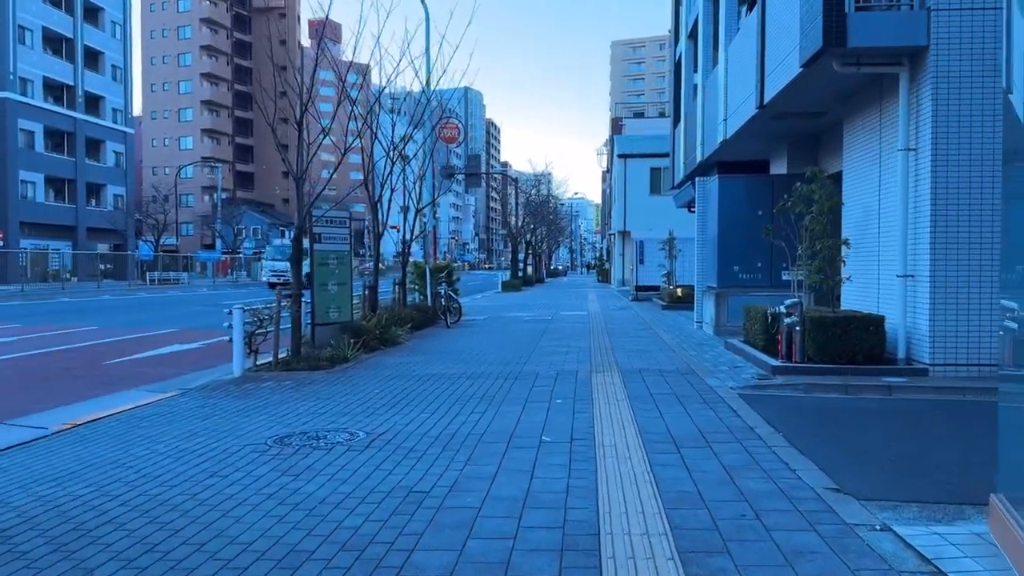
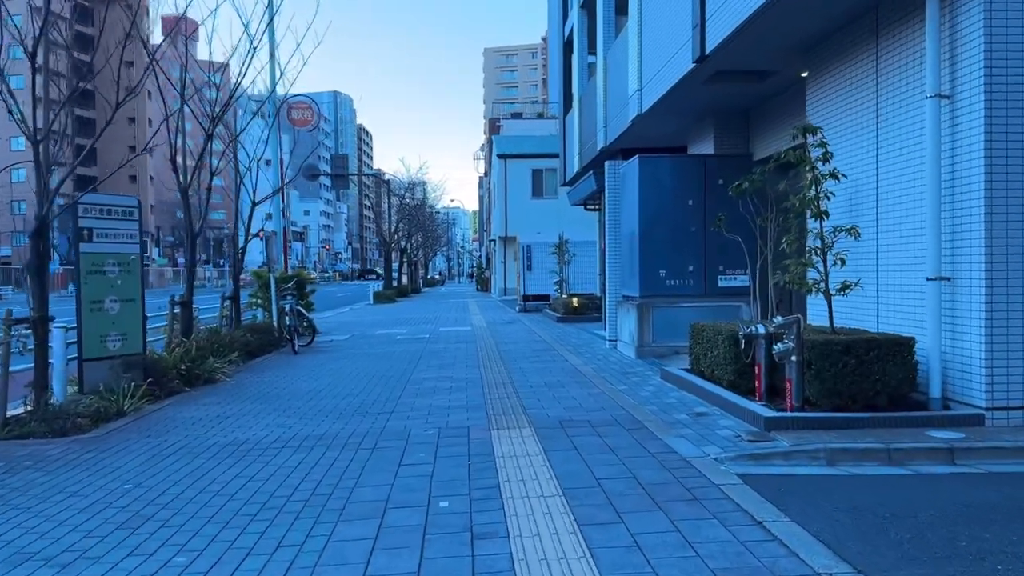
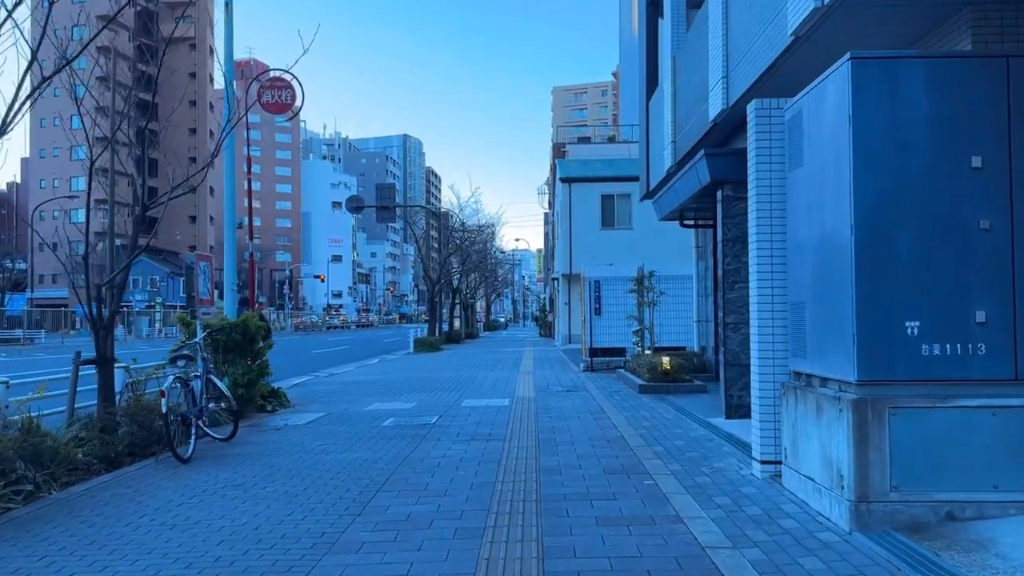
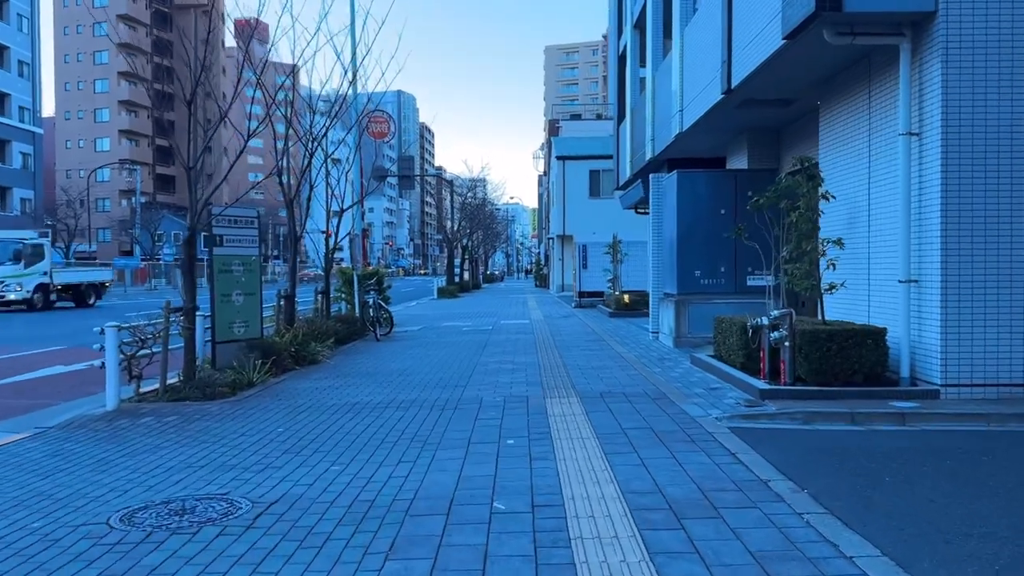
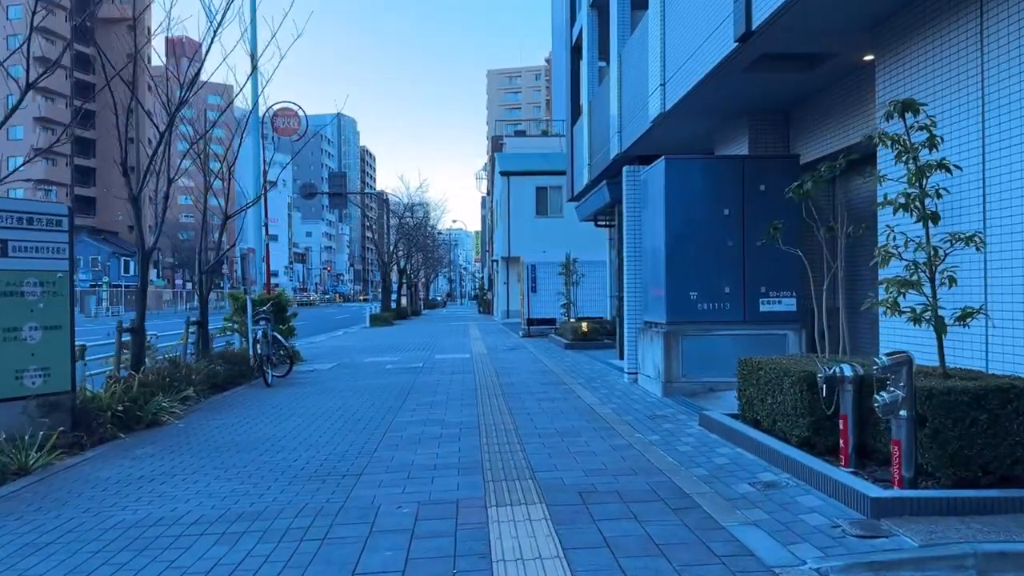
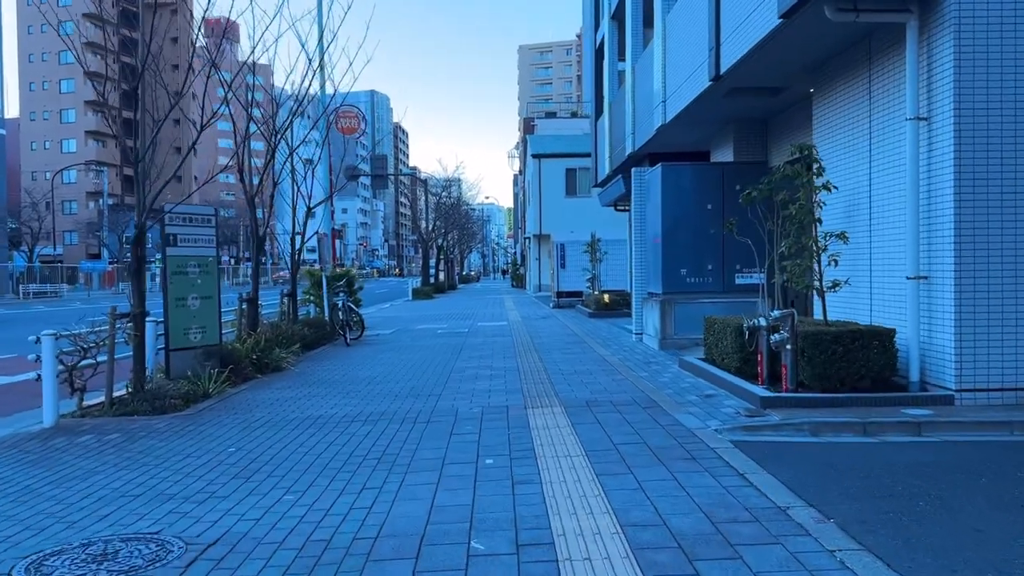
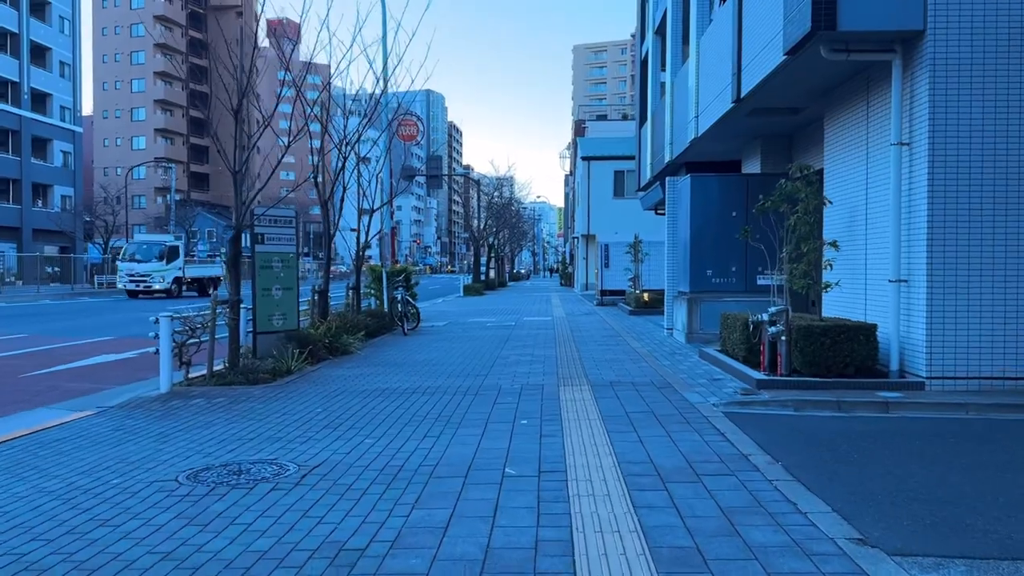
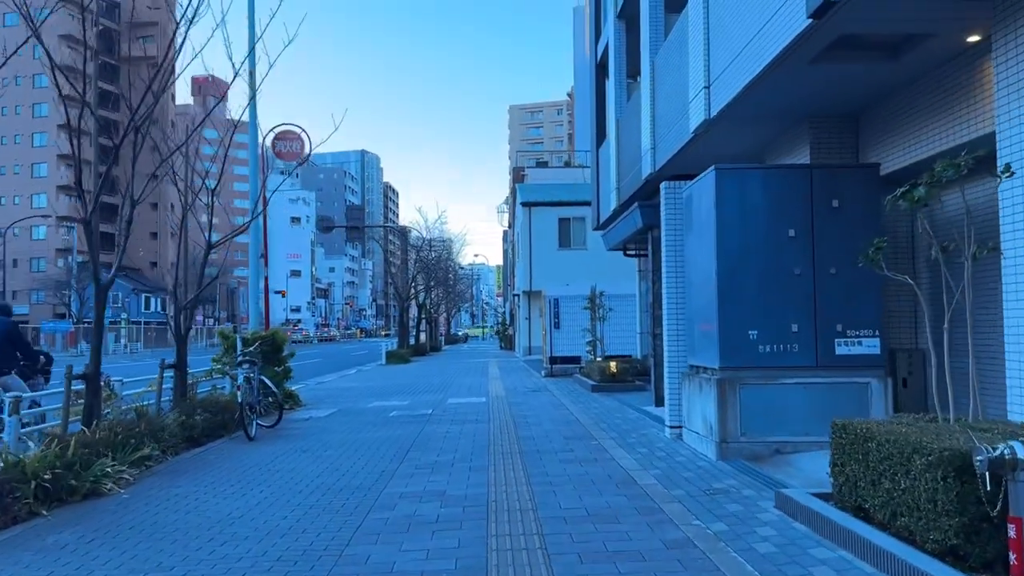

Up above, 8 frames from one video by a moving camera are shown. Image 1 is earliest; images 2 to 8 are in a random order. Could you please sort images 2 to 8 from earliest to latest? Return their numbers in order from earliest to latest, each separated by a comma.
7, 4, 6, 2, 5, 8, 3
